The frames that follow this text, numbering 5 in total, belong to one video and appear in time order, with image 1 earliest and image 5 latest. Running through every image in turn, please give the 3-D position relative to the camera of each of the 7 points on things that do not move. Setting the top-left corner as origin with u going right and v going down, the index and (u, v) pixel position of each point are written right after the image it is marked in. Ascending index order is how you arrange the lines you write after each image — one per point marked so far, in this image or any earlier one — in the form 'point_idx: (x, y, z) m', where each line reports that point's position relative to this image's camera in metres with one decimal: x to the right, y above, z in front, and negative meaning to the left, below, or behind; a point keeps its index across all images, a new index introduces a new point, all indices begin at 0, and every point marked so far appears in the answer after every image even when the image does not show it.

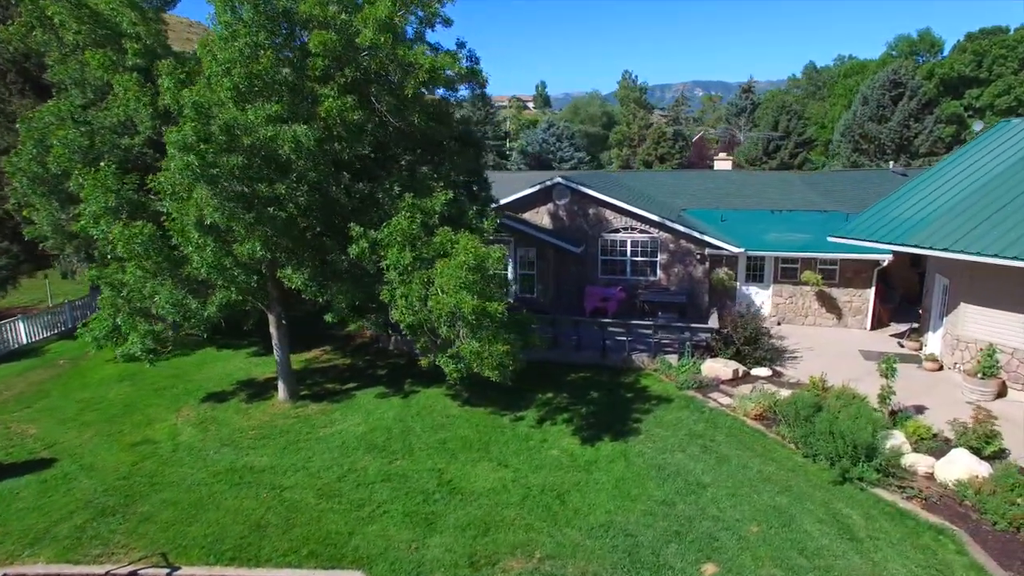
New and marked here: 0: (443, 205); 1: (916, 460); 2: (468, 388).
0: (-1.3, +1.6, +11.4) m
1: (+6.6, -2.8, +9.7) m
2: (-1.1, -2.3, +14.0) m
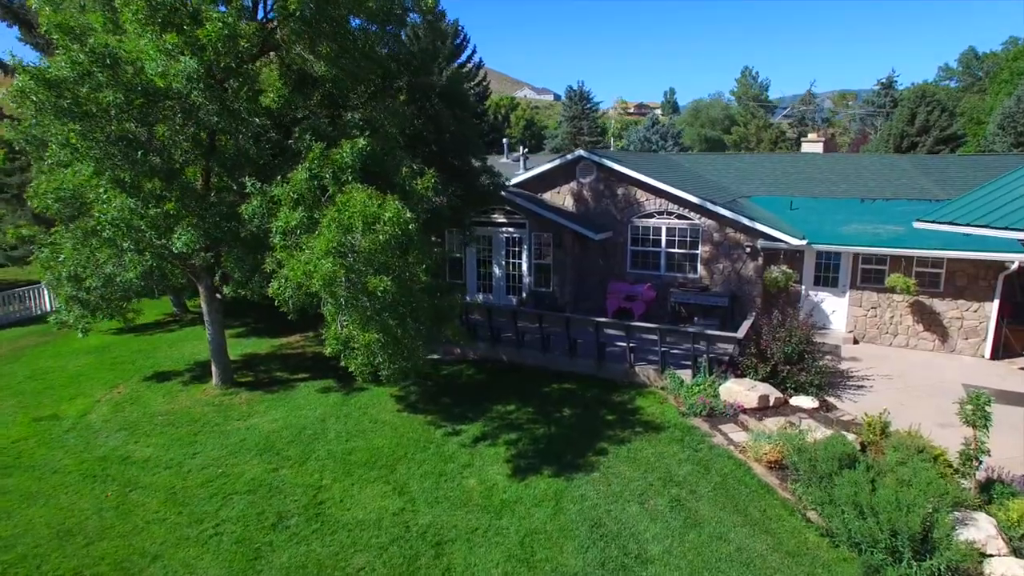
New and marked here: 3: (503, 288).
0: (-2.4, +2.0, +9.1) m
1: (+4.9, -2.8, +5.9) m
2: (-1.8, -2.0, +11.6) m
3: (-0.2, 0.0, +16.2) m
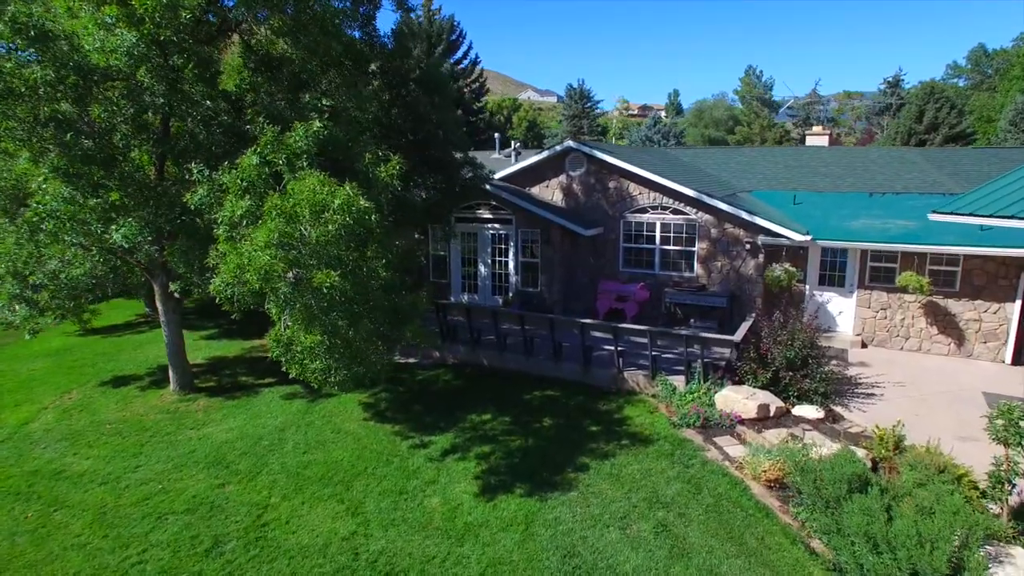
0: (-2.7, +2.1, +8.2) m
1: (+4.4, -2.7, +4.9) m
2: (-2.2, -1.9, +10.7) m
3: (-0.6, 0.0, +15.3) m
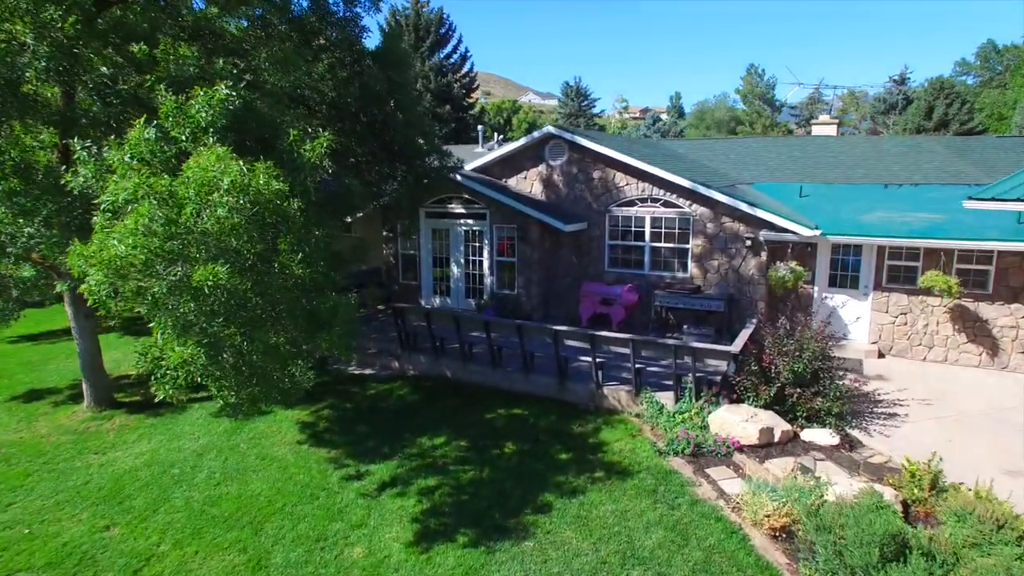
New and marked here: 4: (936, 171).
0: (-3.3, +2.1, +6.8) m
1: (+3.8, -2.7, +3.4) m
2: (-2.8, -2.0, +9.3) m
3: (-1.2, -0.1, +13.9) m
4: (+9.0, +2.5, +12.6) m
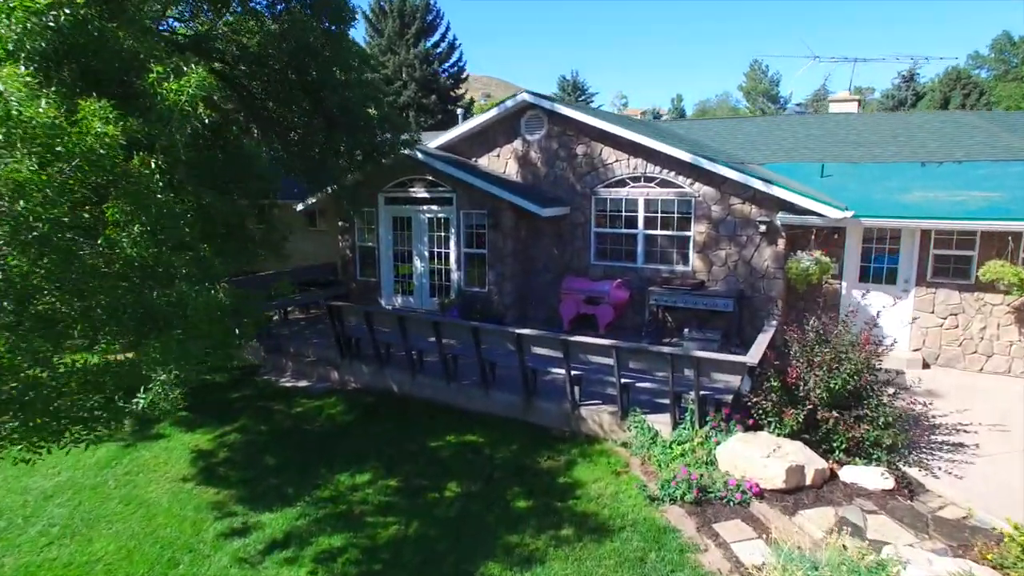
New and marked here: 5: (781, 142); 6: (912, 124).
0: (-3.9, +2.2, +4.9) m
1: (+3.3, -2.5, +1.5) m
2: (-3.3, -1.9, +7.3) m
3: (-1.7, 0.0, +11.9) m
4: (+8.4, +2.5, +10.7) m
5: (+5.7, +3.1, +12.7) m
6: (+8.6, +3.5, +12.8) m
